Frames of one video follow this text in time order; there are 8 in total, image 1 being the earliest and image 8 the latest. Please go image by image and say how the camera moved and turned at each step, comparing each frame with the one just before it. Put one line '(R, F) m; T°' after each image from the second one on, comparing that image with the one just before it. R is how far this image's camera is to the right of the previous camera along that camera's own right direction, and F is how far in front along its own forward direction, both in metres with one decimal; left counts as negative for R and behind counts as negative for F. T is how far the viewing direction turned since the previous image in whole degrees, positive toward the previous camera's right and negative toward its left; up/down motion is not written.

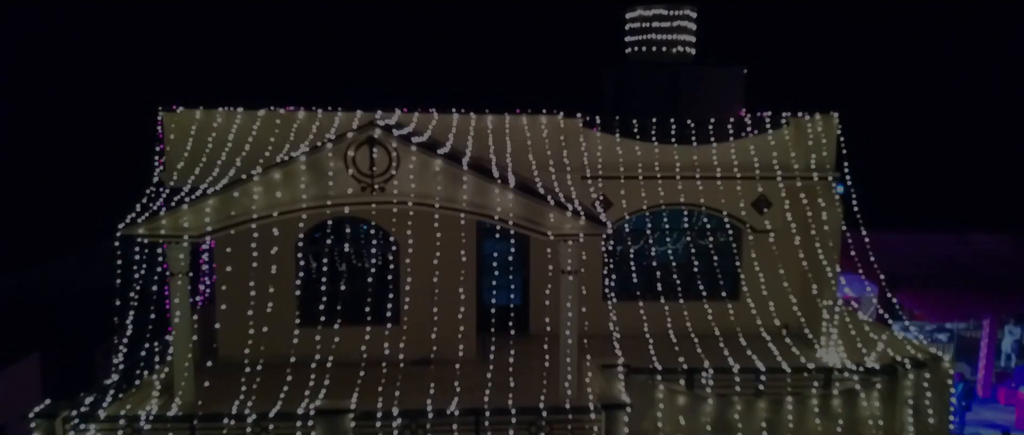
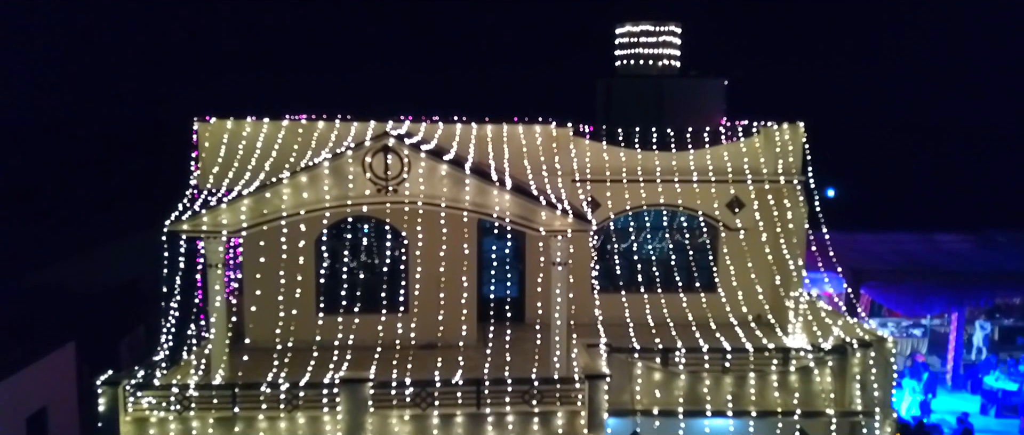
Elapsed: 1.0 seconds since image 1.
(+0.1, -1.1) m; 0°
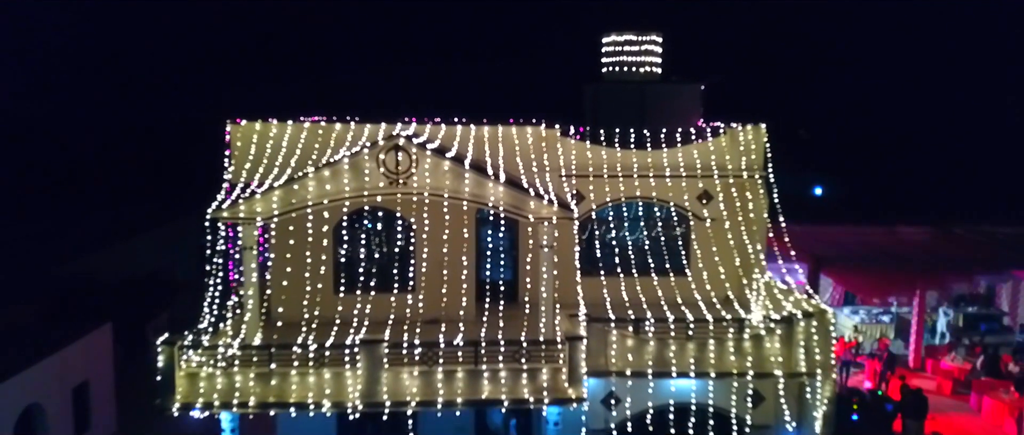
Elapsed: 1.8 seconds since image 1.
(+0.1, -1.4) m; 0°
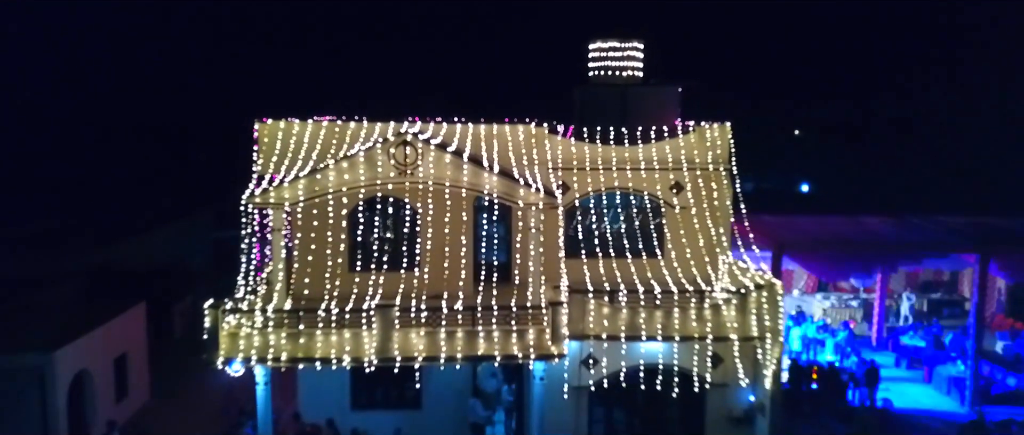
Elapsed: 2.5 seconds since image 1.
(+0.1, -1.6) m; 0°
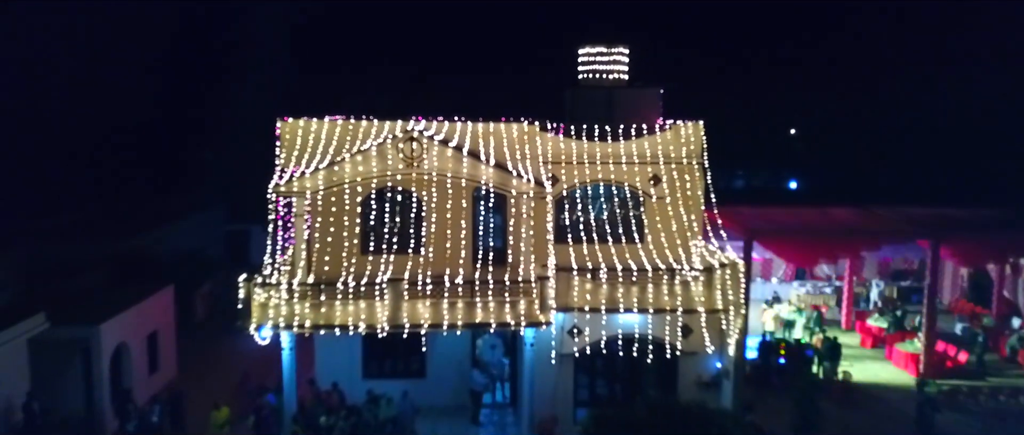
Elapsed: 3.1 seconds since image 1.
(+0.1, -1.6) m; 0°
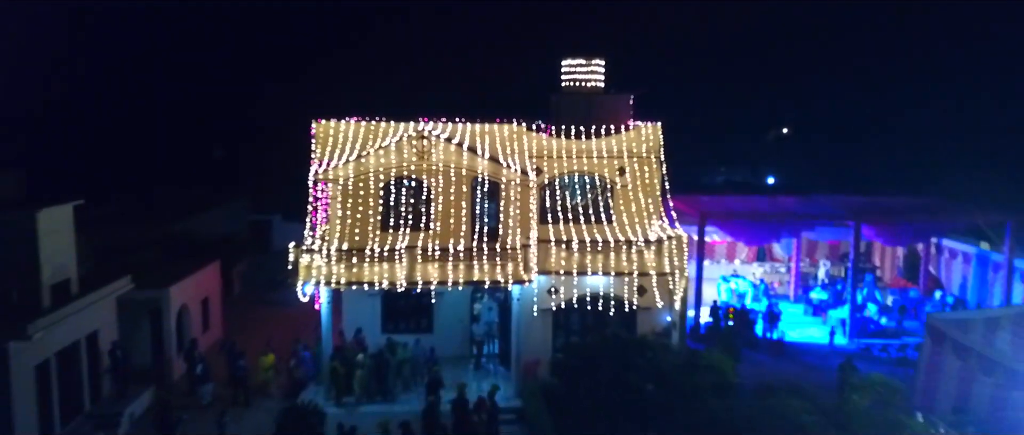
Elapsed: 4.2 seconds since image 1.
(+0.3, -3.4) m; 0°
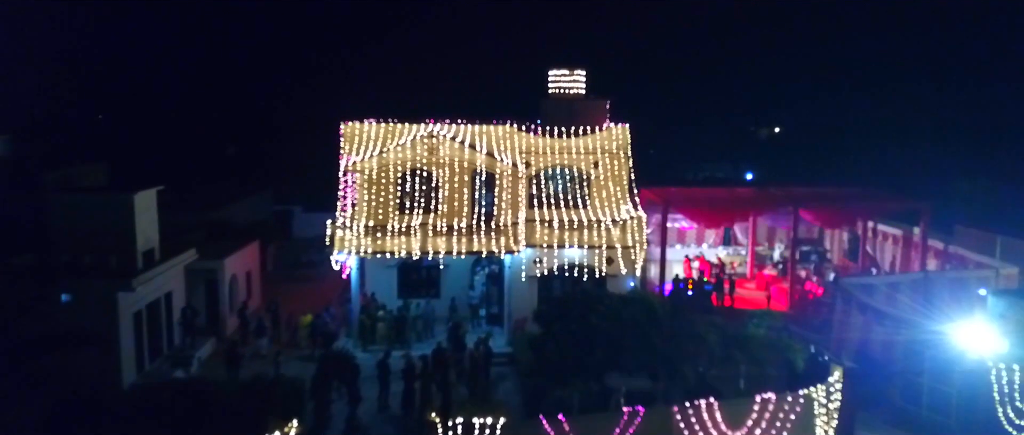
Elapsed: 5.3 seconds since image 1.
(+0.3, -3.9) m; 0°
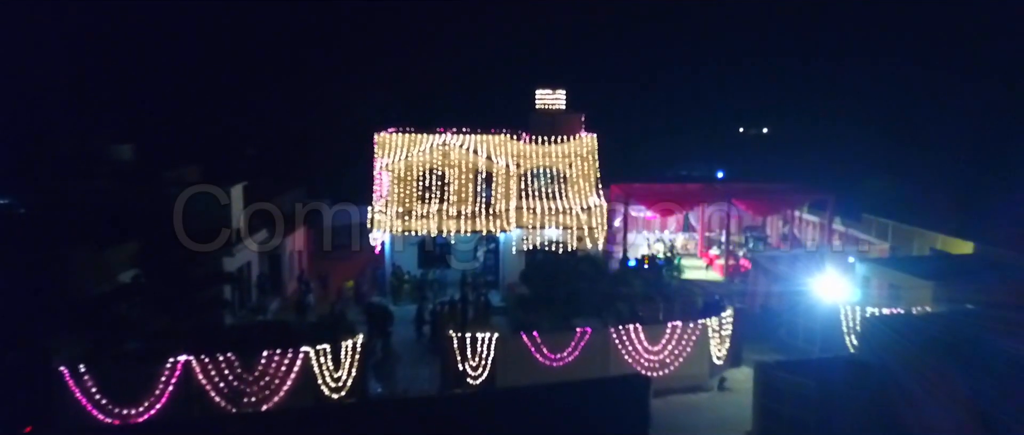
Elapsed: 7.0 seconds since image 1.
(+0.3, -6.6) m; 0°
